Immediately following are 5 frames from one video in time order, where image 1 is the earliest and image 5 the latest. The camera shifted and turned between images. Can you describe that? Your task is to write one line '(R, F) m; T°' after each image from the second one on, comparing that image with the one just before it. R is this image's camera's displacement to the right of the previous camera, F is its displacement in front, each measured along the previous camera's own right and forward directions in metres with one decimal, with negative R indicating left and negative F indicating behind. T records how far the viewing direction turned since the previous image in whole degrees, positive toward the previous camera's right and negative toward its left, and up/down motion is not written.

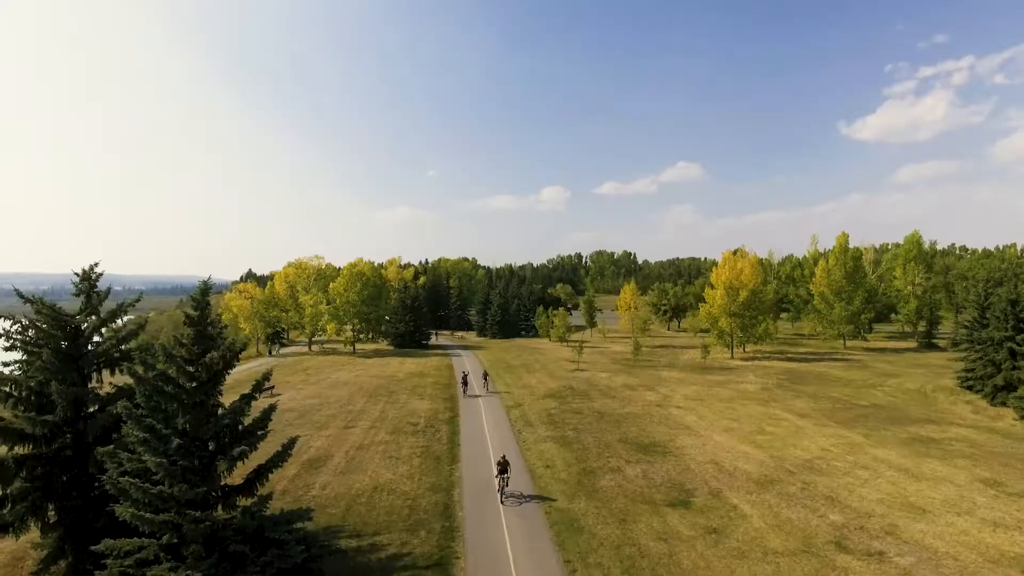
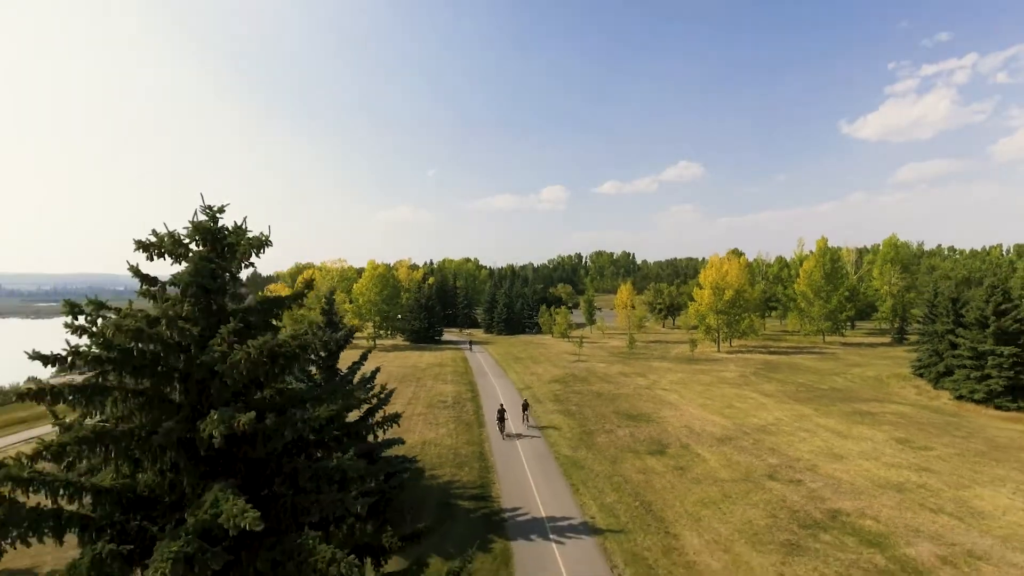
(-0.8, -5.1) m; 0°
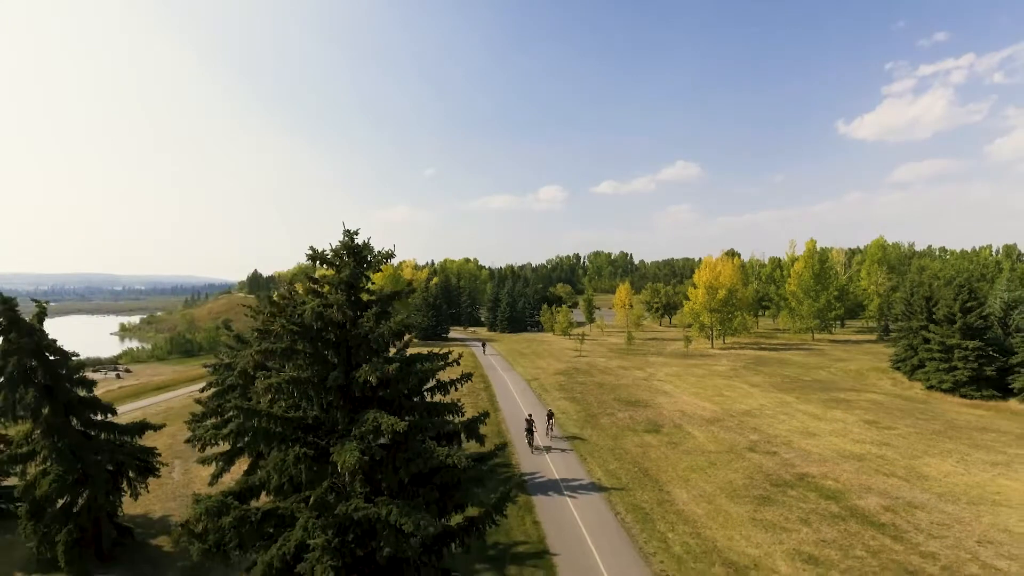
(-0.8, -3.0) m; 0°
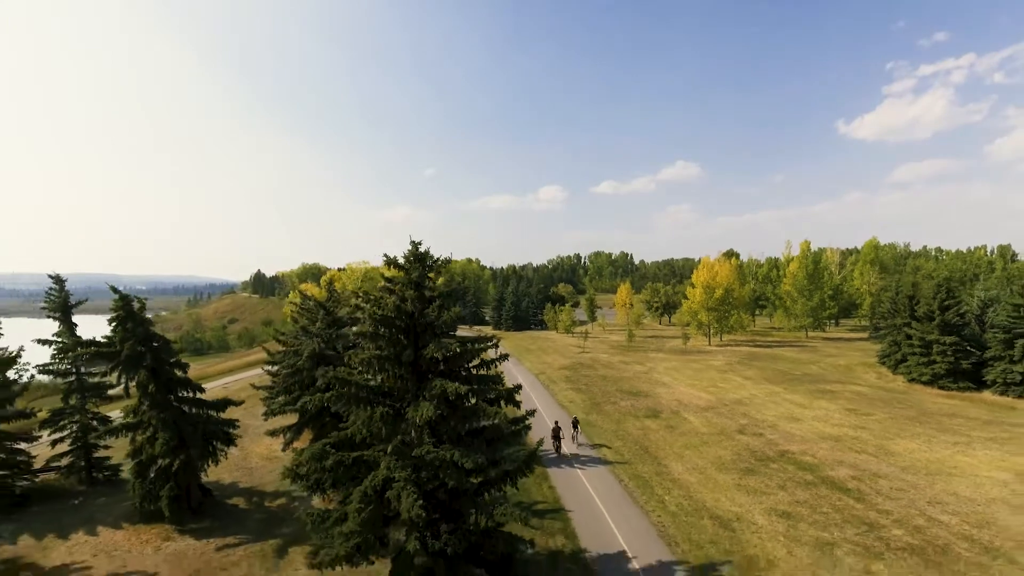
(-0.7, -2.6) m; 0°
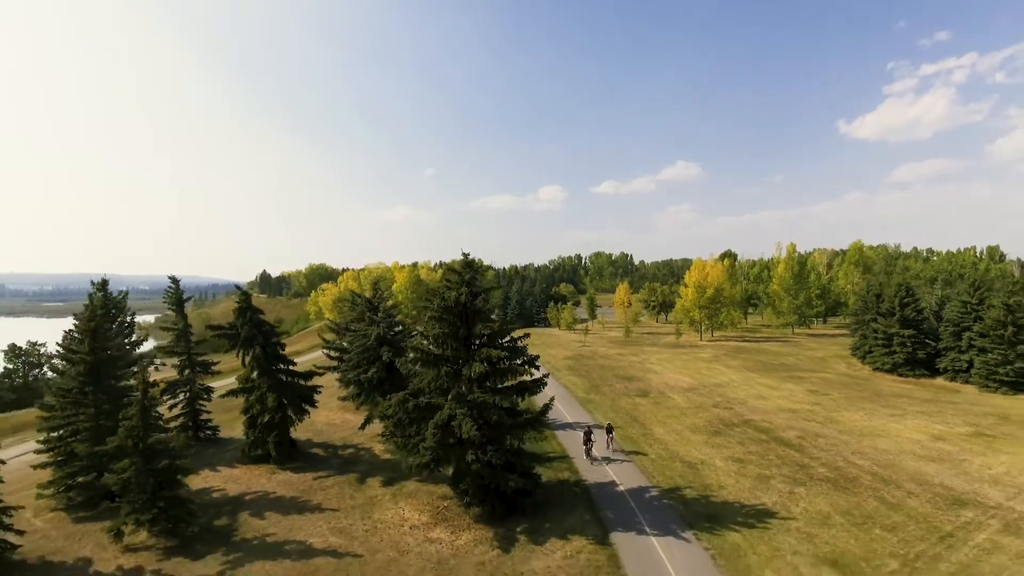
(-0.7, -4.9) m; 0°
